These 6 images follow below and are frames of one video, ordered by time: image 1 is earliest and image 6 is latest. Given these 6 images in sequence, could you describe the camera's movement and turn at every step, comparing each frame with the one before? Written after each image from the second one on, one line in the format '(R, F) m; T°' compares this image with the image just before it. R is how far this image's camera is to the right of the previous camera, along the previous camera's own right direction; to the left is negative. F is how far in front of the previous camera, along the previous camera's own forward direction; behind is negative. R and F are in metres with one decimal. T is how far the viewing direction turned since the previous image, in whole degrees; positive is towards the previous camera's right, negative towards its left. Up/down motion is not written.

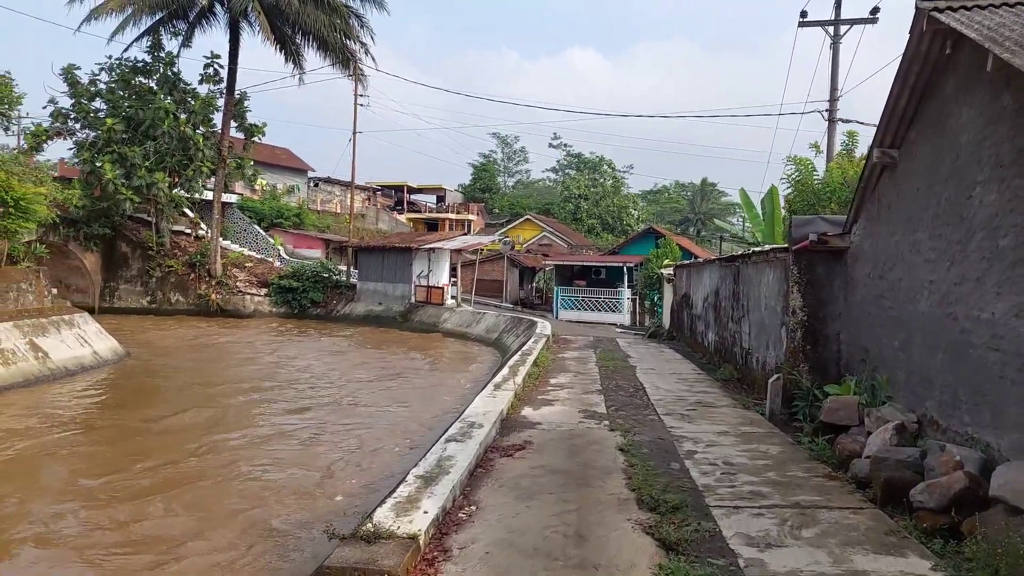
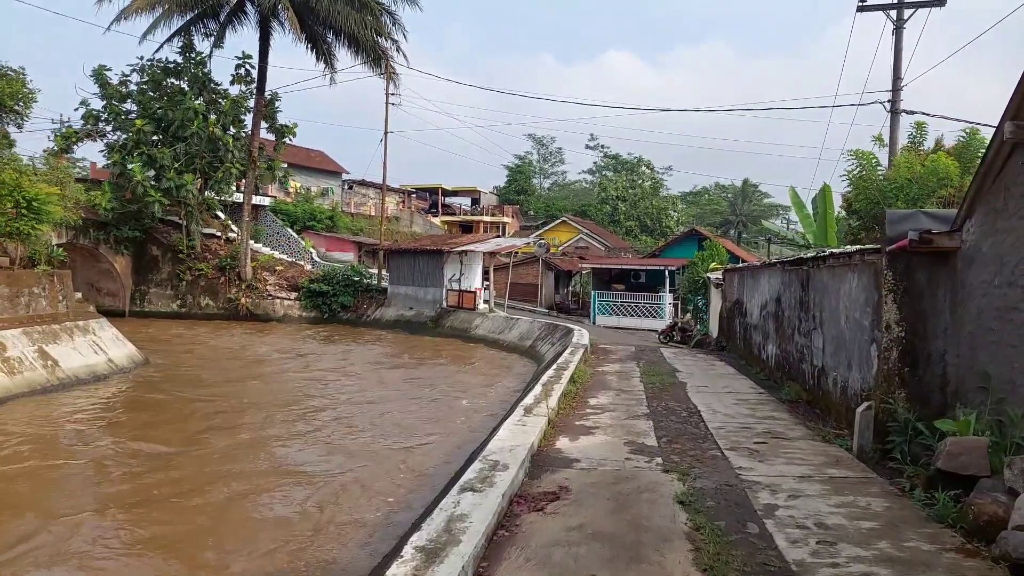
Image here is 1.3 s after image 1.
(0.0, +1.0) m; -3°
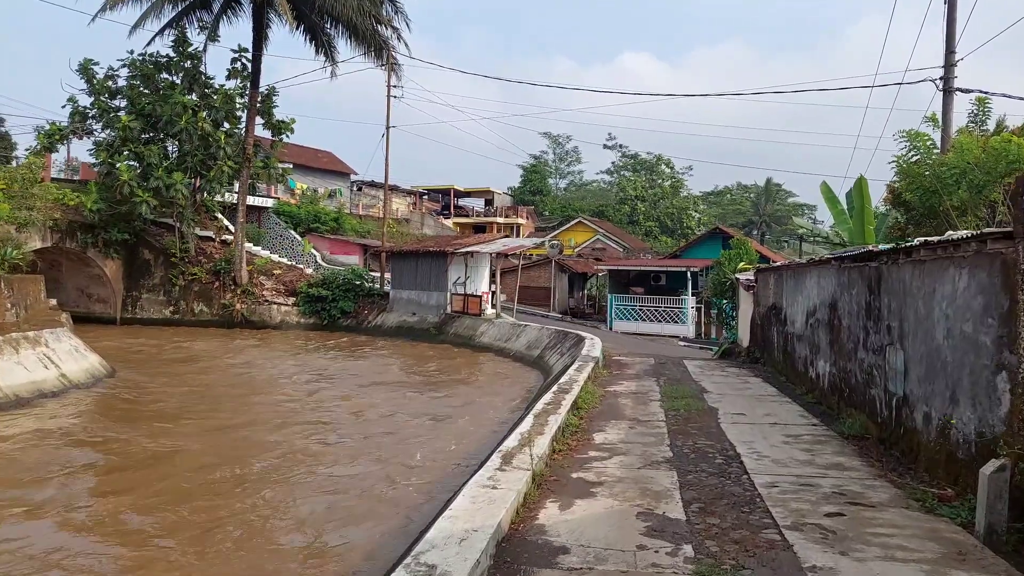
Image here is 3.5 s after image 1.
(+0.3, +1.6) m; -2°
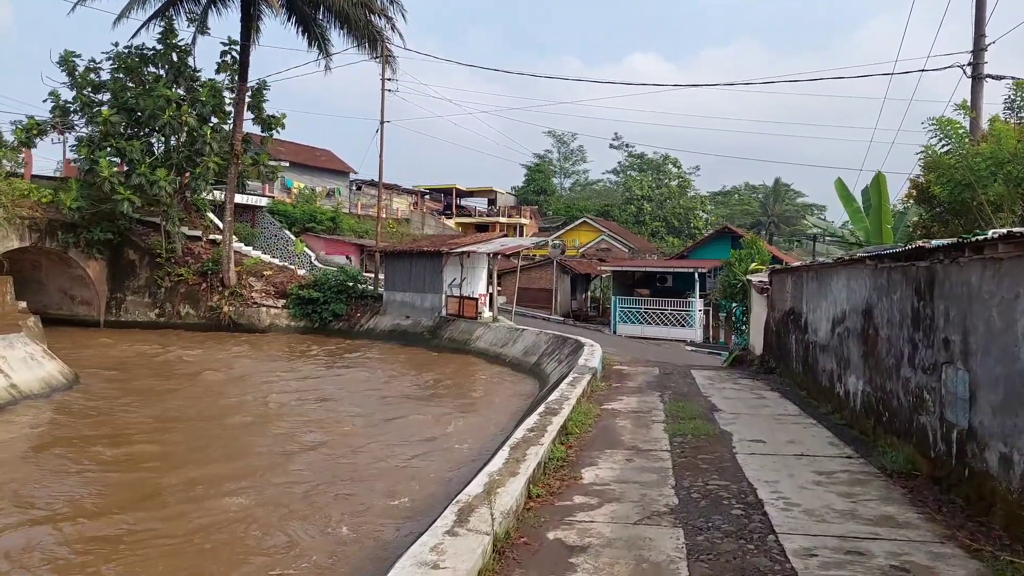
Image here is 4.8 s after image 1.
(+0.3, +1.0) m; -1°
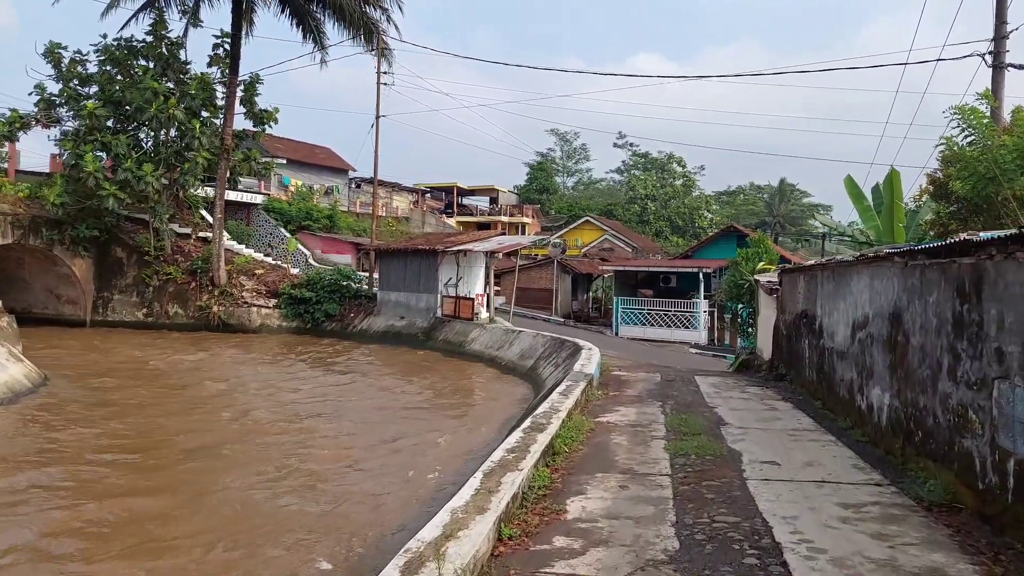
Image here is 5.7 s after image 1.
(+0.2, +0.7) m; 0°
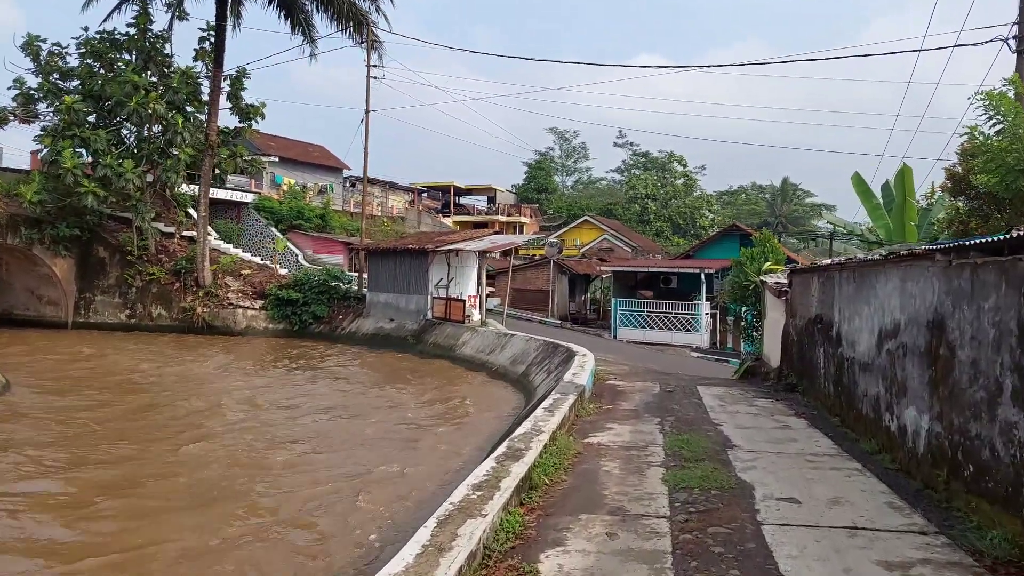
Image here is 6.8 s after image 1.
(+0.2, +0.8) m; 0°
